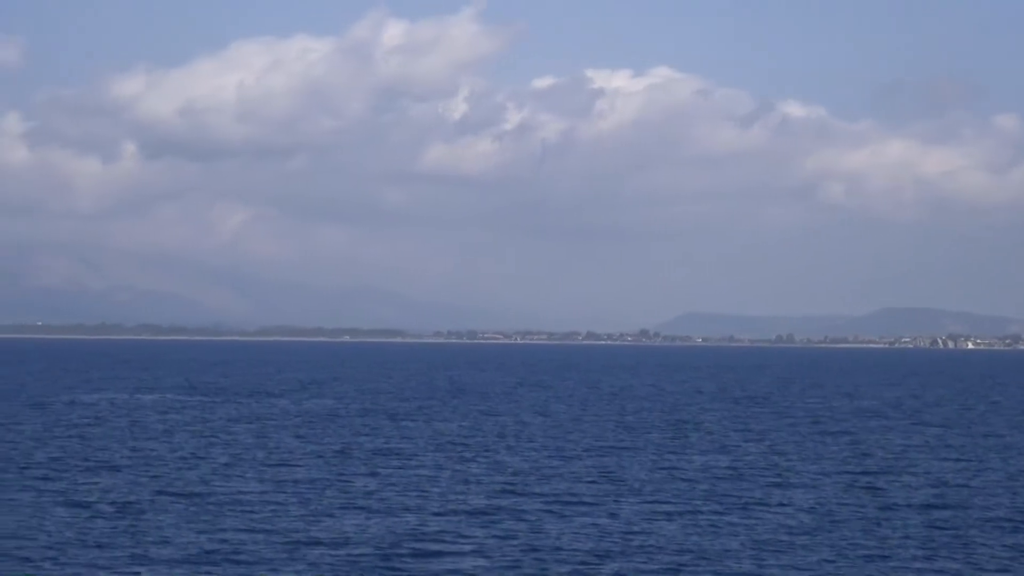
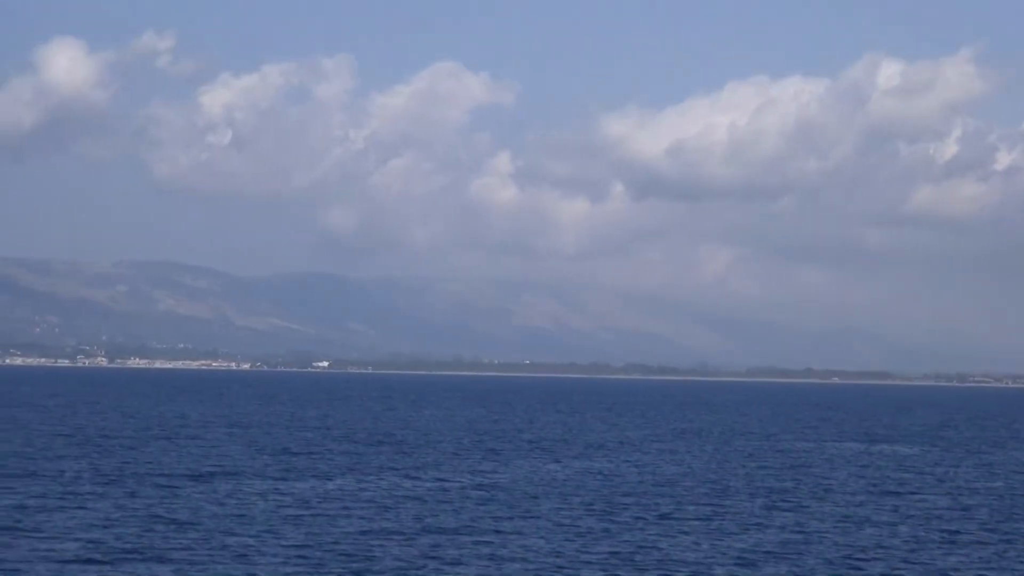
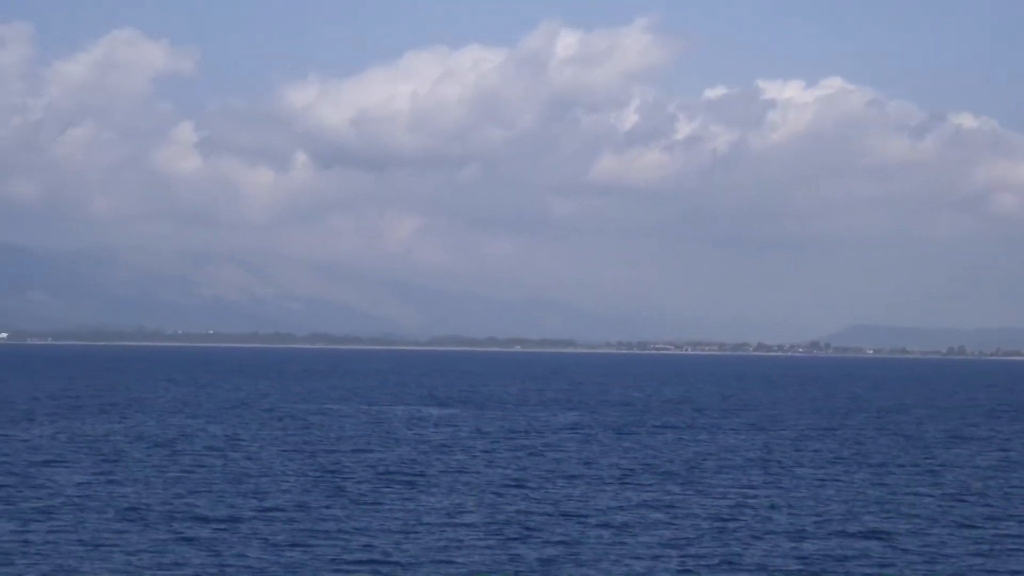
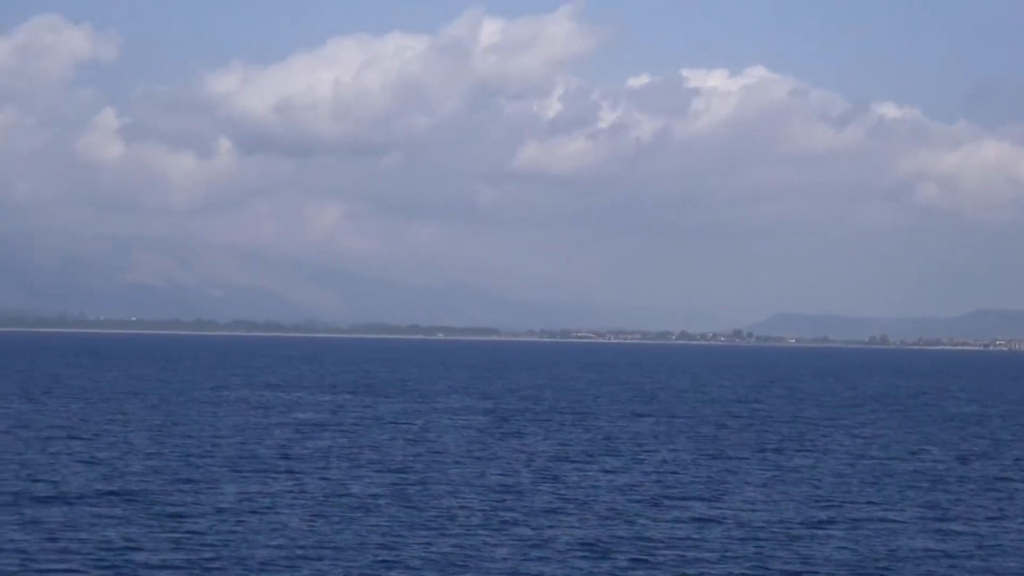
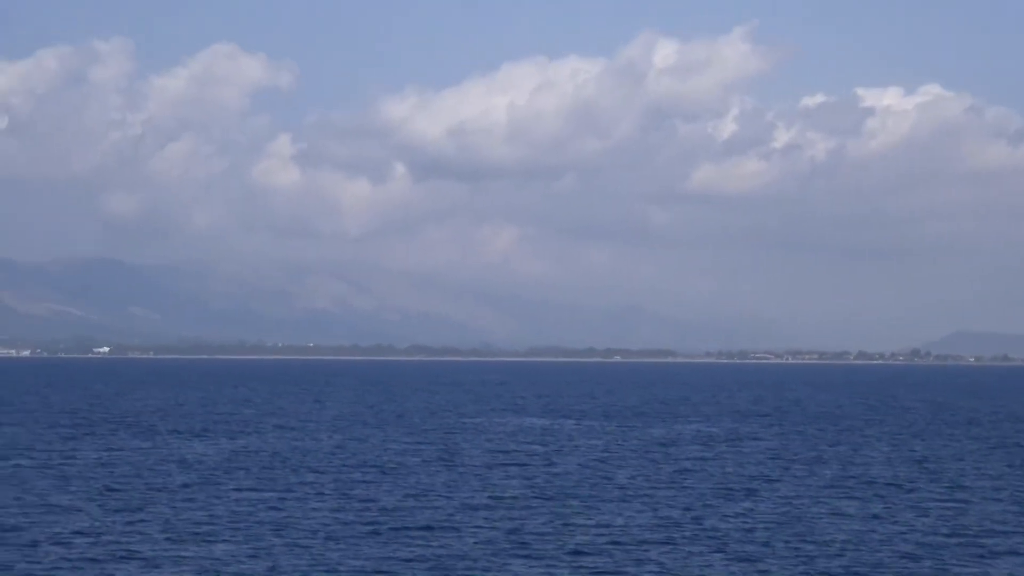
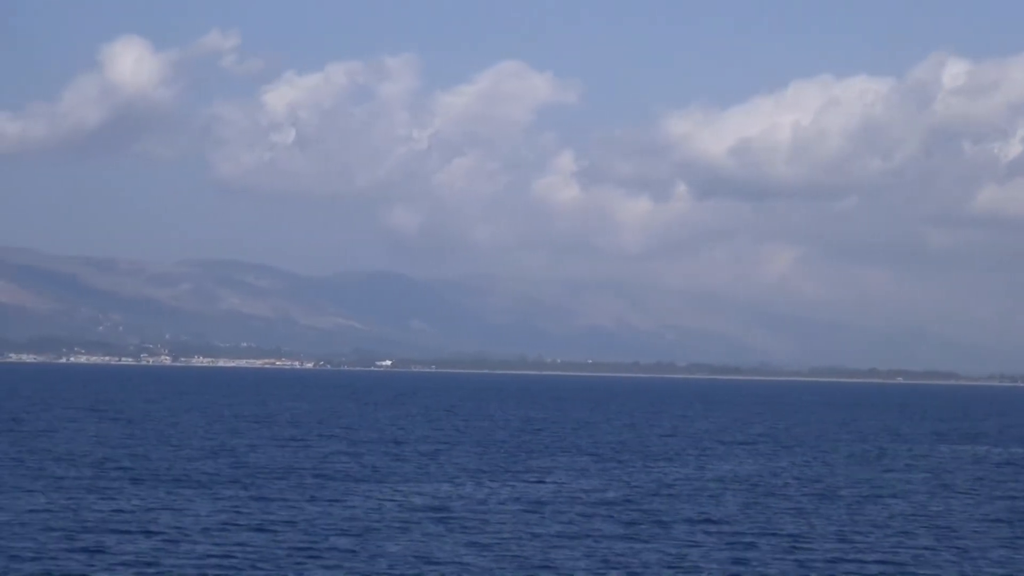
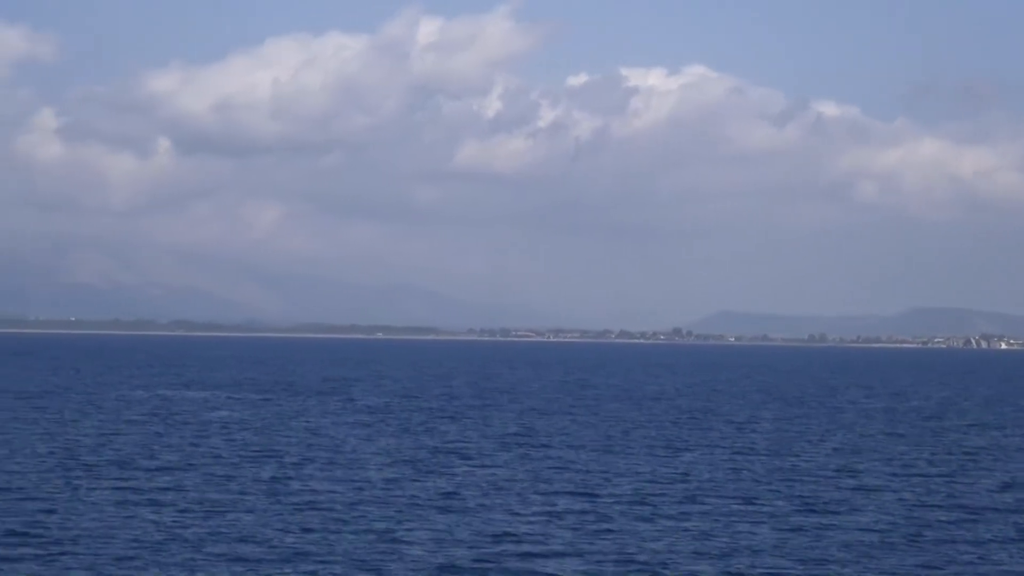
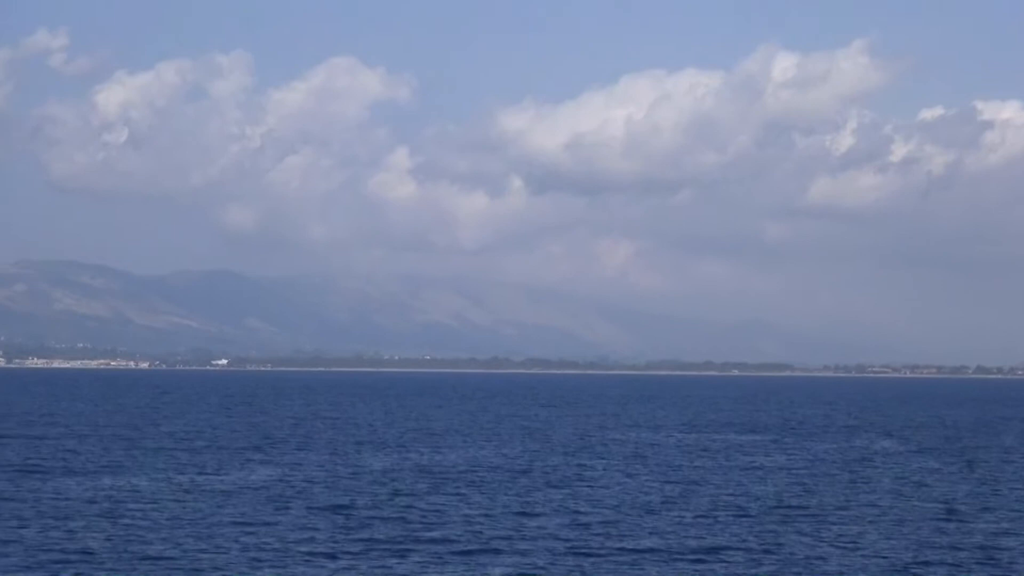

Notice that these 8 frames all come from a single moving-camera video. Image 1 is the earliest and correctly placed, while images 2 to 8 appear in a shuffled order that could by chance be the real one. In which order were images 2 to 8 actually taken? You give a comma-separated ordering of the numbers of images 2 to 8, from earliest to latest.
7, 4, 3, 5, 8, 2, 6
